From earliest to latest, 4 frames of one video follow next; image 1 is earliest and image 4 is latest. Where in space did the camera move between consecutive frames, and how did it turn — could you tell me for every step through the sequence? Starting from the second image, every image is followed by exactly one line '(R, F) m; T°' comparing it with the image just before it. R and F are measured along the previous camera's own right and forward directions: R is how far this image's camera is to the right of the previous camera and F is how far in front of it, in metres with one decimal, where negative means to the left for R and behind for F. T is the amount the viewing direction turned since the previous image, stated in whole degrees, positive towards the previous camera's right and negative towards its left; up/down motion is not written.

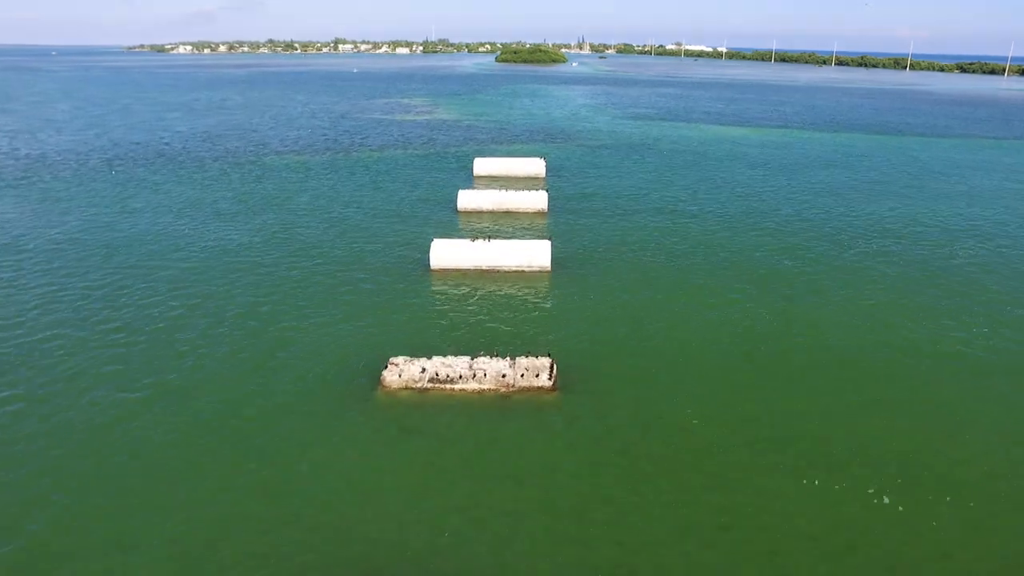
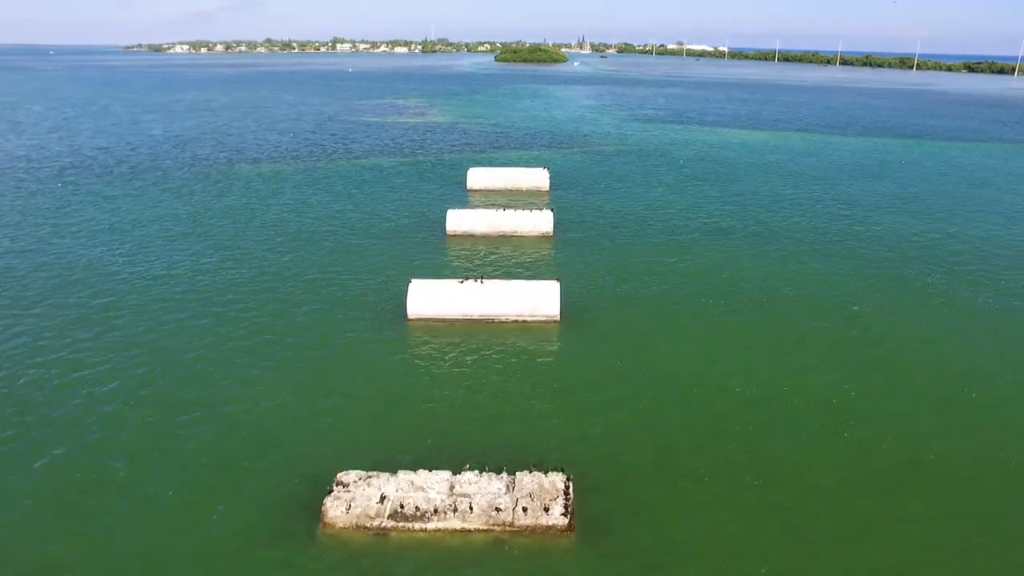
(0.0, +2.2) m; 0°
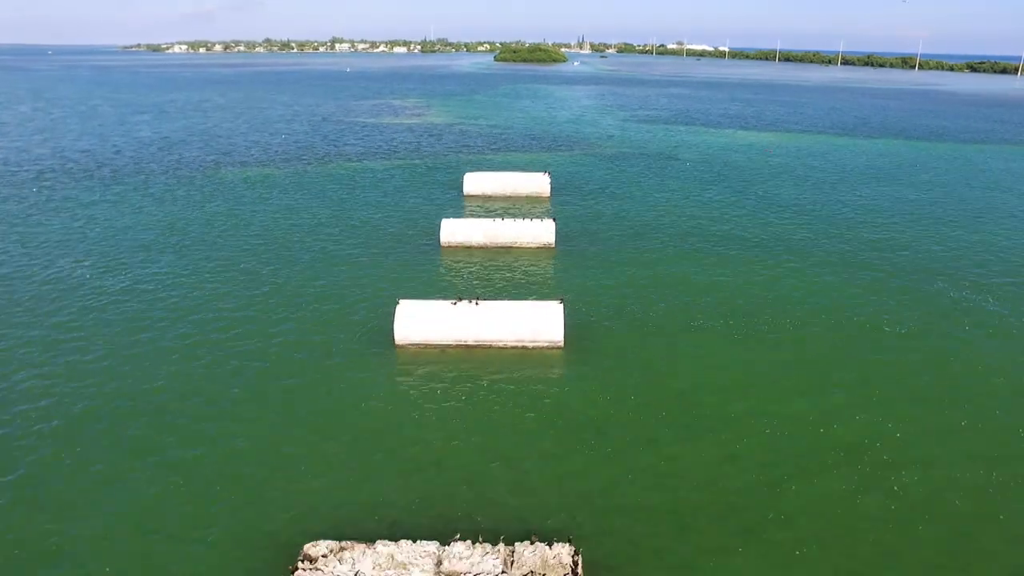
(0.0, +0.8) m; 0°
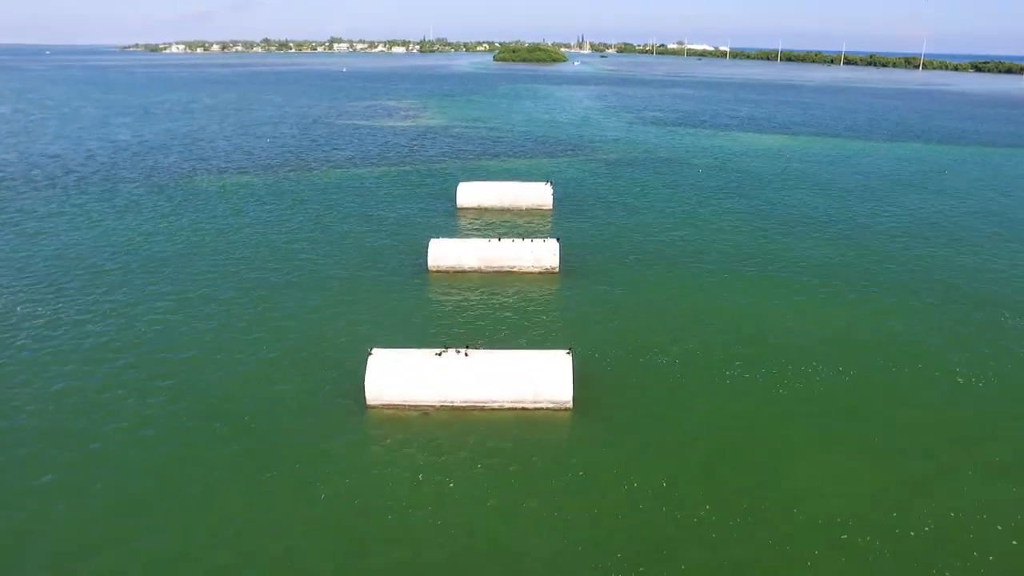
(0.0, +1.4) m; 0°
